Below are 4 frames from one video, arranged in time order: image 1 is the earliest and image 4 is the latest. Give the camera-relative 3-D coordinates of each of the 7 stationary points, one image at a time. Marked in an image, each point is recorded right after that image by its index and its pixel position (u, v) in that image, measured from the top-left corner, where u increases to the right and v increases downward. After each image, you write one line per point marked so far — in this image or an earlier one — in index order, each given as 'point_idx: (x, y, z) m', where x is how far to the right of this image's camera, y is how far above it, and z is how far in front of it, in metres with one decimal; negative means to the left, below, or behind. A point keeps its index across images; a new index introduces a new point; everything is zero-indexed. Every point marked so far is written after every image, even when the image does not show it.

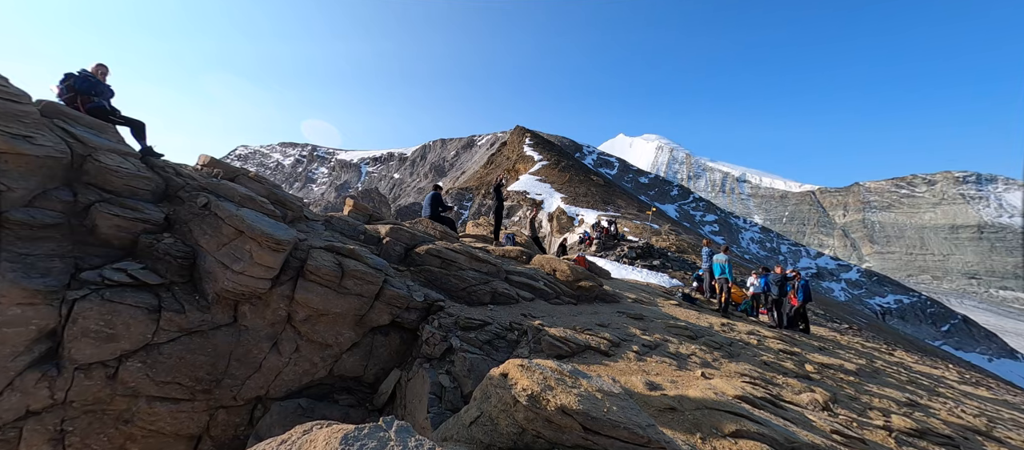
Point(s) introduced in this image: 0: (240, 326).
0: (-7.7, -2.9, +9.9) m
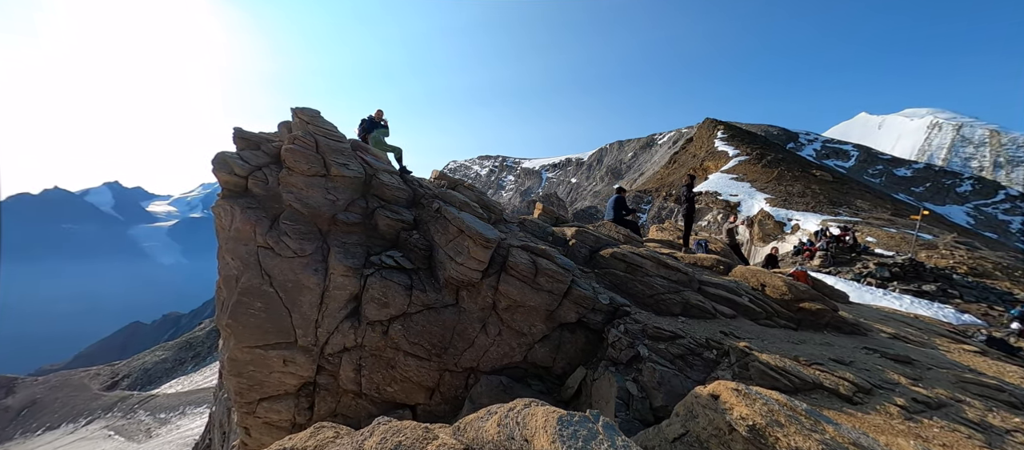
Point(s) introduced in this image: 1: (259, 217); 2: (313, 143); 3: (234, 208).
0: (-1.8, -2.9, +12.1) m
1: (-8.7, +0.3, +11.9) m
2: (-7.7, +3.2, +13.6) m
3: (-9.5, +0.6, +11.9) m
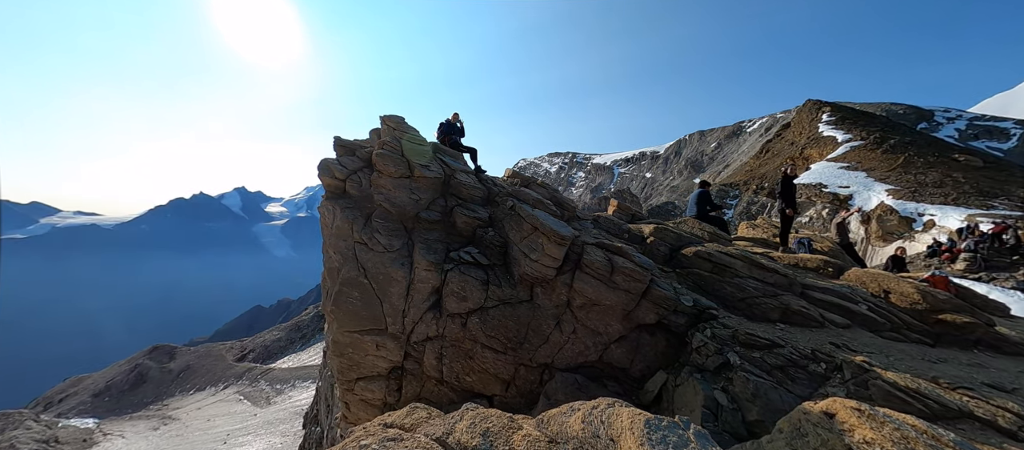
0: (+0.8, -2.8, +12.2) m
1: (-6.0, +0.3, +13.3) m
2: (-4.8, +3.3, +14.7) m
3: (-6.8, +0.7, +13.4) m
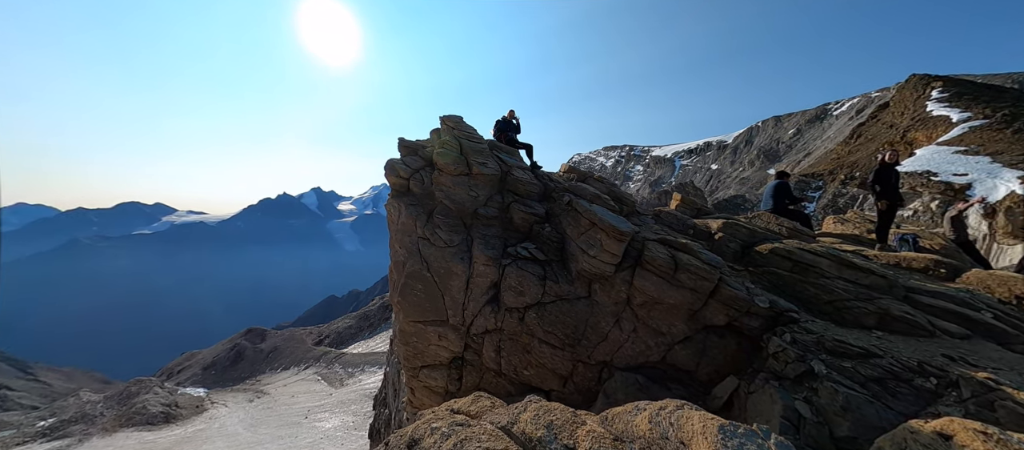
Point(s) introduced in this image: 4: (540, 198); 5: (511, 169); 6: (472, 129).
0: (+2.8, -2.6, +12.1) m
1: (-3.8, +0.5, +14.0) m
2: (-2.4, +3.5, +15.3) m
3: (-4.6, +0.8, +14.3) m
4: (+1.2, +1.1, +14.9) m
5: (-0.1, +2.4, +15.3) m
6: (-1.9, +4.5, +16.3) m
